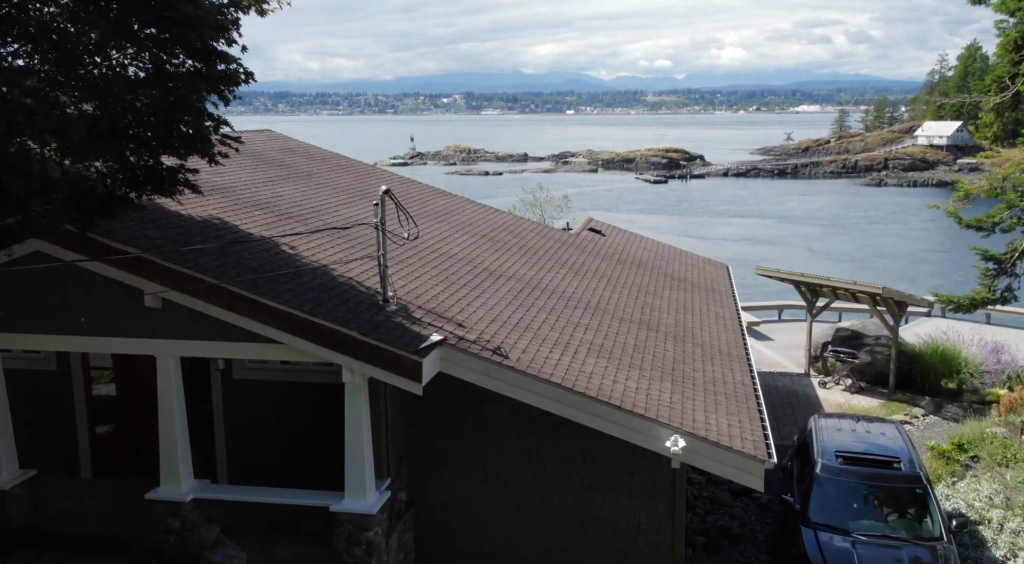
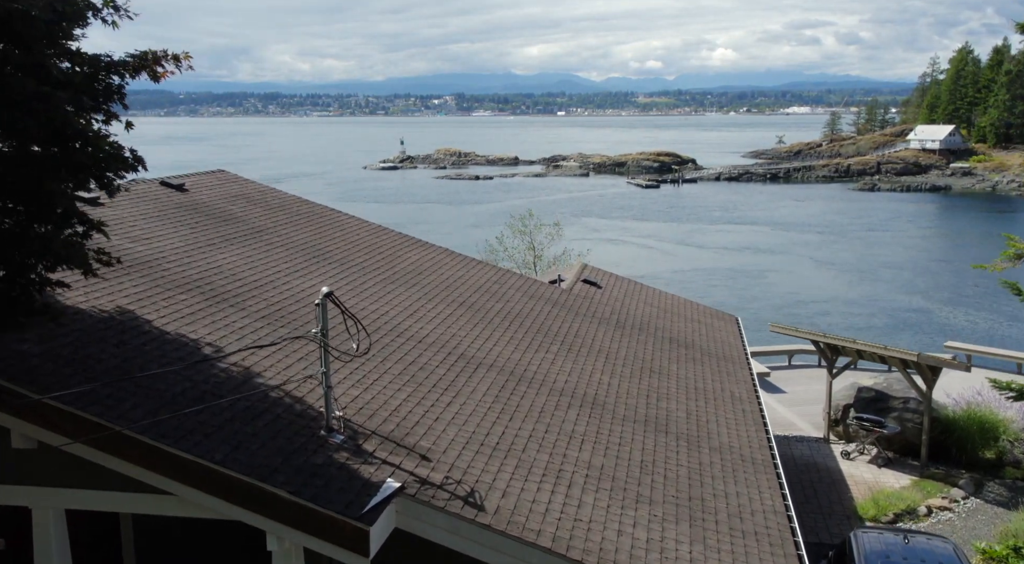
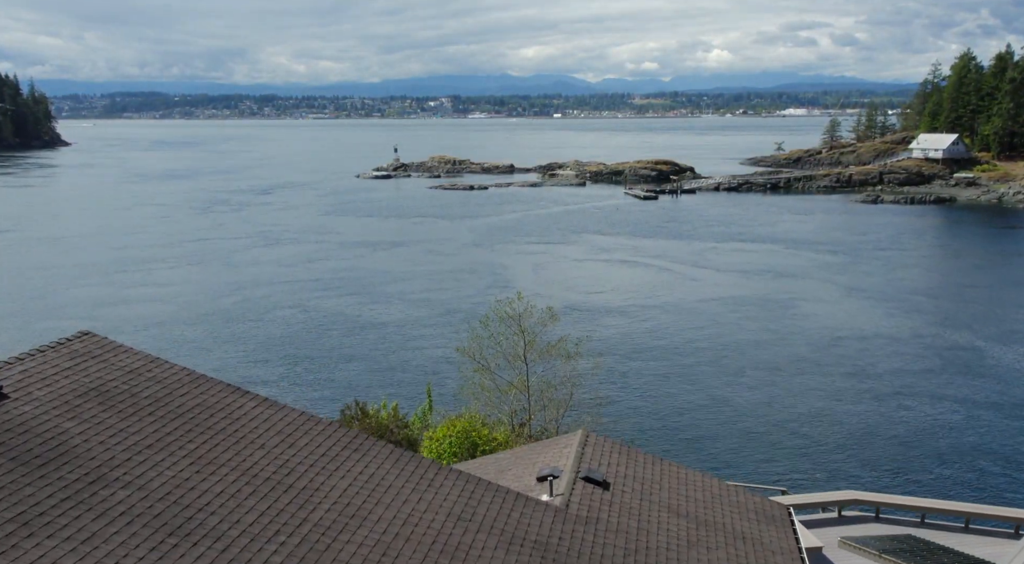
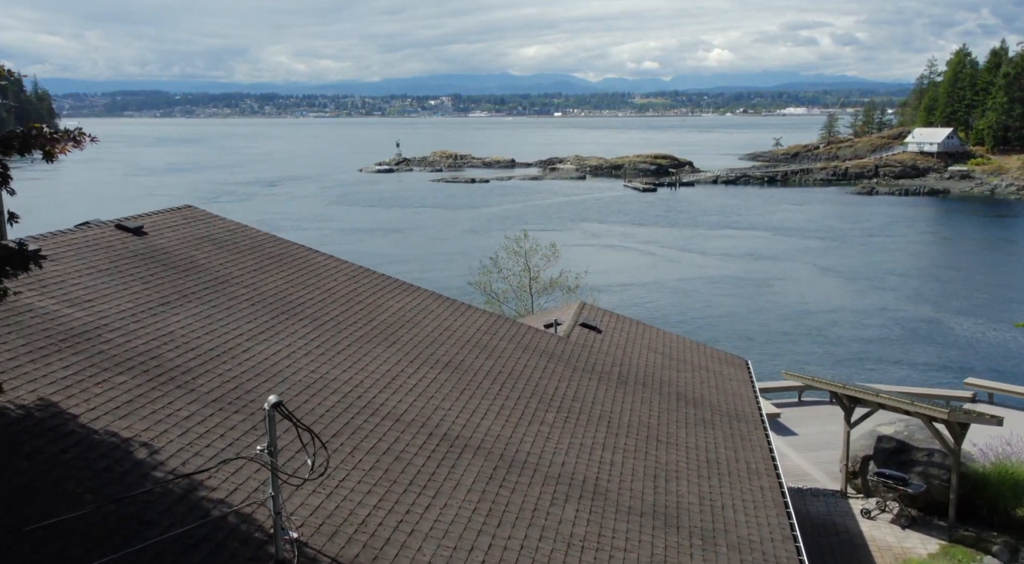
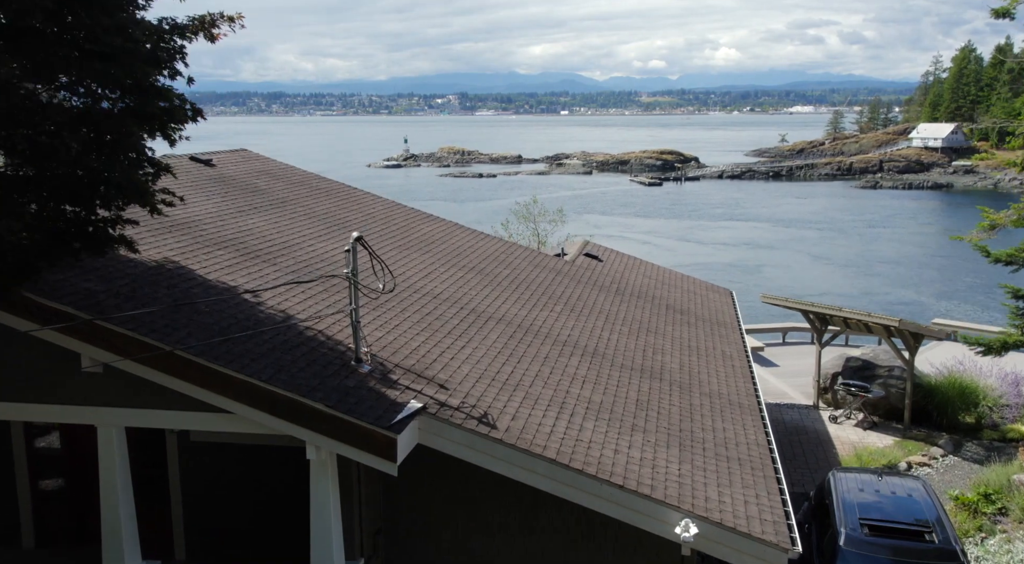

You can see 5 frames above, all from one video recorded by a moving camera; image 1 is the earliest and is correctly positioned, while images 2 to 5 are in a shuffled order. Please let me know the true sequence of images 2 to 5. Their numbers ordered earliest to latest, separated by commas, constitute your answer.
5, 2, 4, 3
